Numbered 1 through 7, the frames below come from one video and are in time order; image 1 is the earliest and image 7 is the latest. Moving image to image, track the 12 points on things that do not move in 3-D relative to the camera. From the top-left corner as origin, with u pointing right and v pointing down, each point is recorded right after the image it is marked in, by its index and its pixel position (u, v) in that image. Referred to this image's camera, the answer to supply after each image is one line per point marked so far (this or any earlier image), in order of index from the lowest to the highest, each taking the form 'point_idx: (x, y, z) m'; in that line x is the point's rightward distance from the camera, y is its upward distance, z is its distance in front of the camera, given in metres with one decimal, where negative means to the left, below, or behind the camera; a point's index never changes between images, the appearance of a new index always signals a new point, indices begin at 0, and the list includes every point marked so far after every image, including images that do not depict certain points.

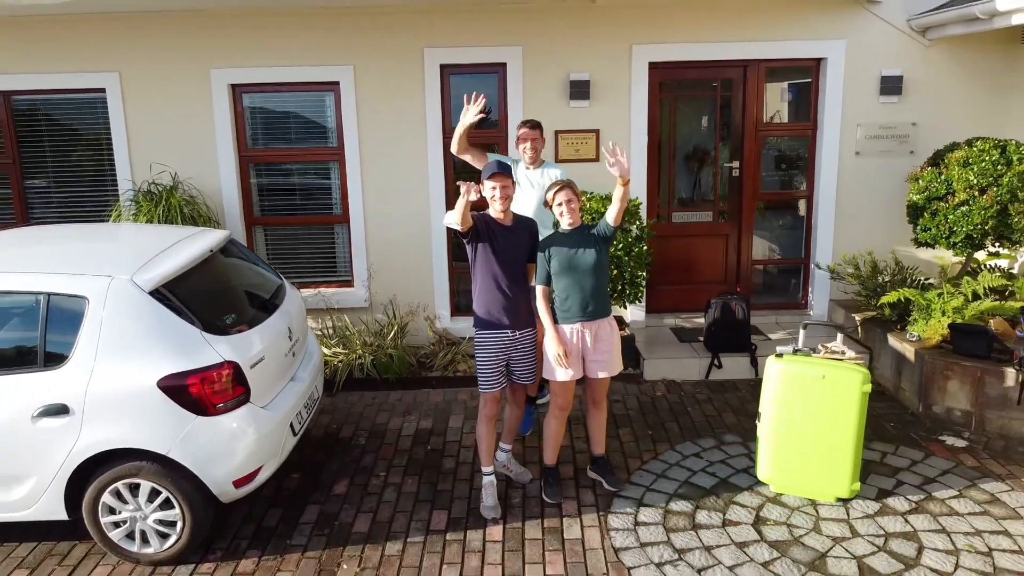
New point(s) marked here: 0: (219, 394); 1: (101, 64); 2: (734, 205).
0: (-1.2, -0.4, +3.4) m
1: (-2.8, +1.5, +5.6) m
2: (+1.6, +0.6, +6.0) m
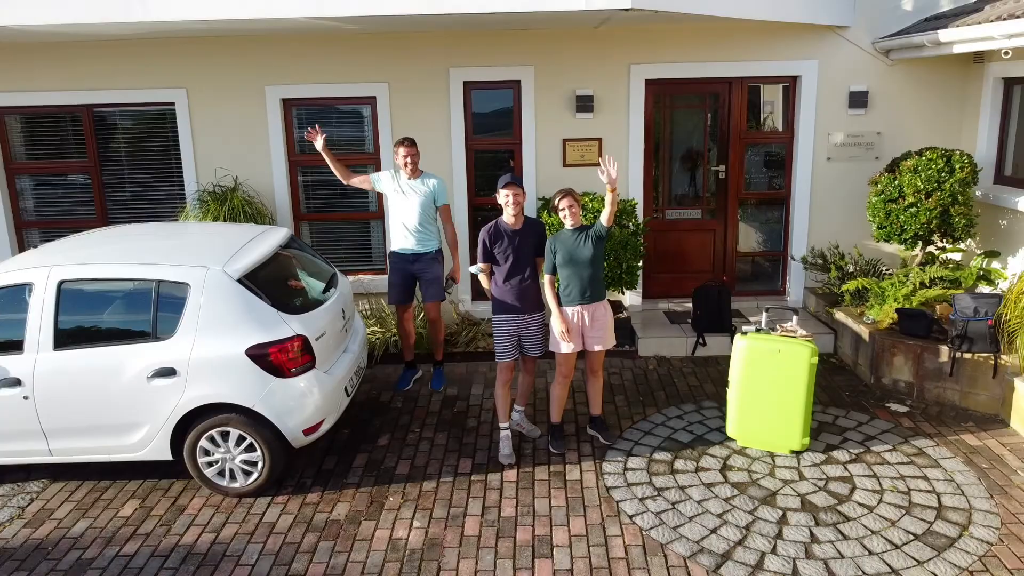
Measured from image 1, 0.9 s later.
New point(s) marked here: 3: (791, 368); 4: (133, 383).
0: (-1.1, -0.4, +4.3) m
1: (-2.6, +1.6, +6.4) m
2: (+1.7, +0.7, +6.8) m
3: (+1.5, -0.4, +4.5) m
4: (-2.0, -0.5, +4.3) m
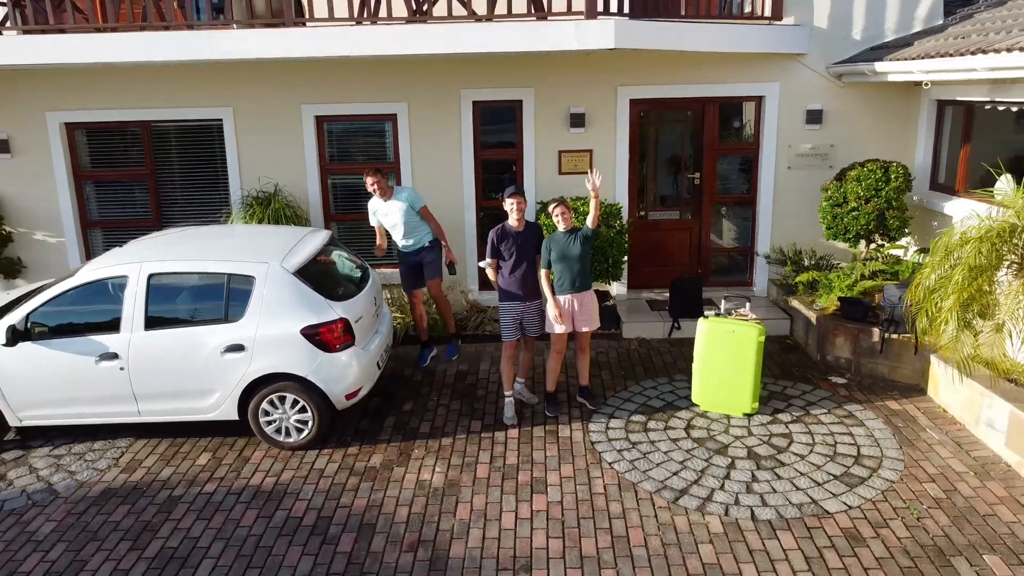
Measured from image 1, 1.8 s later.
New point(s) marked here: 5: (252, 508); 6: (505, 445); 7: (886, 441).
0: (-1.1, -0.3, +5.3) m
1: (-2.6, +1.7, +7.4) m
2: (+1.8, +0.8, +7.8) m
3: (+1.5, -0.4, +5.5) m
4: (-1.9, -0.4, +5.3) m
5: (-1.5, -1.3, +4.9) m
6: (0.0, -1.0, +5.5) m
7: (+2.4, -1.0, +5.3) m
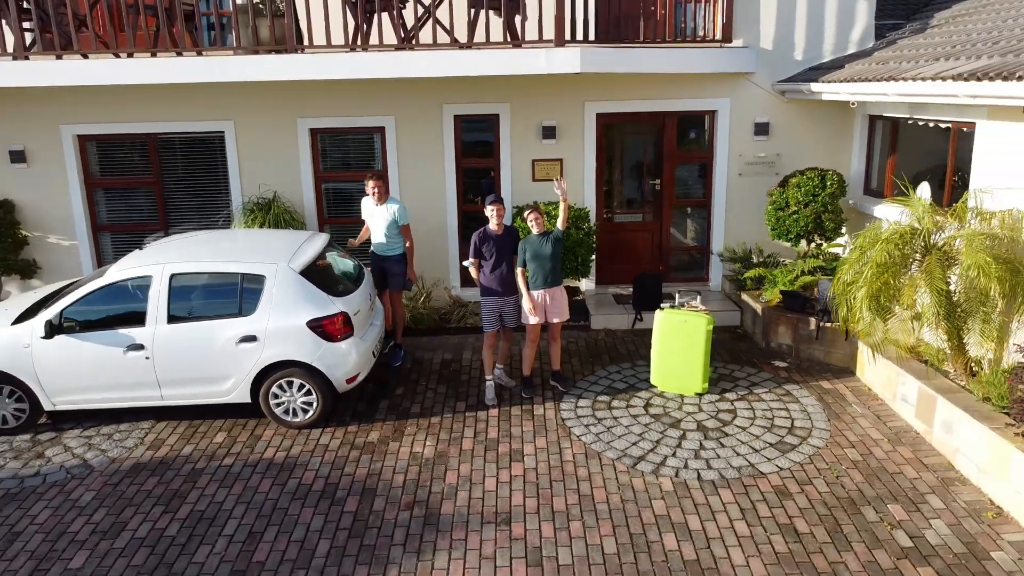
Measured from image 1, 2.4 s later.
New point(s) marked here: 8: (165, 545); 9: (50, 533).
0: (-1.3, -0.3, +6.1) m
1: (-2.8, +1.7, +8.1) m
2: (+1.5, +0.8, +8.6) m
3: (+1.4, -0.3, +6.3) m
4: (-2.1, -0.4, +6.0) m
5: (-1.7, -1.3, +5.6) m
6: (-0.2, -1.0, +6.2) m
7: (+2.3, -0.9, +6.2) m
8: (-2.1, -1.5, +4.9) m
9: (-2.8, -1.5, +5.1) m
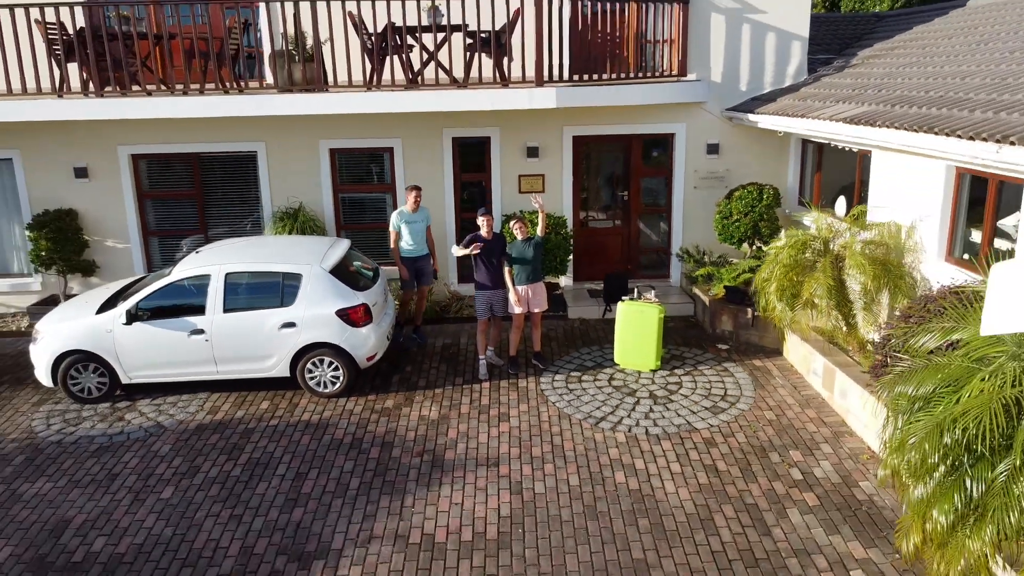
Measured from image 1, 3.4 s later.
0: (-1.4, -0.3, +7.5) m
1: (-3.0, +1.7, +9.6) m
2: (+1.4, +0.9, +10.1) m
3: (+1.3, -0.3, +7.8) m
4: (-2.2, -0.4, +7.4) m
5: (-1.8, -1.2, +7.1) m
6: (-0.3, -1.0, +7.7) m
7: (+2.2, -0.9, +7.7) m
8: (-2.2, -1.5, +6.4) m
9: (-2.9, -1.5, +6.6) m
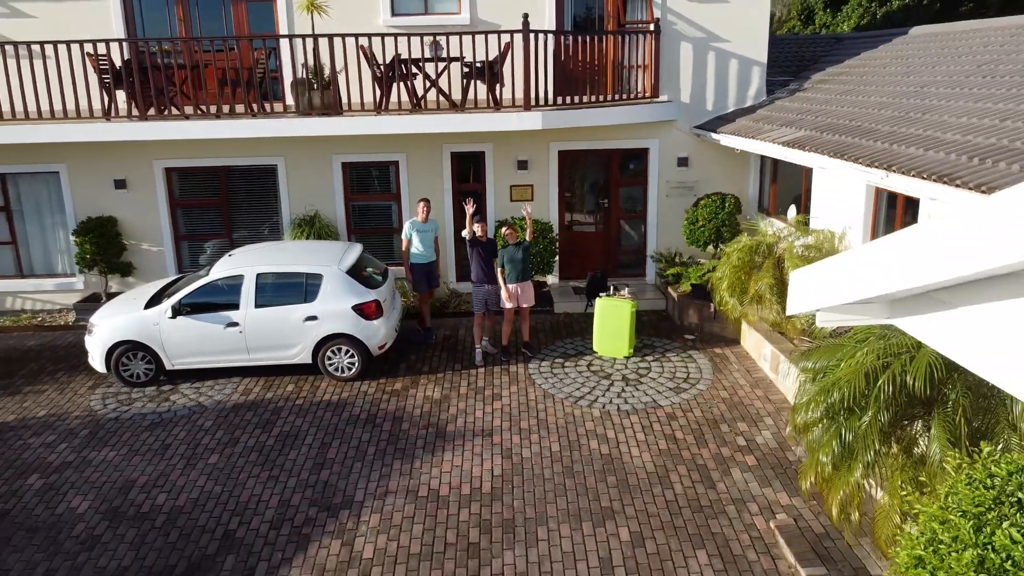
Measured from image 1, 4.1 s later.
0: (-1.5, -0.3, +8.7) m
1: (-3.1, +1.8, +10.7) m
2: (+1.3, +0.9, +11.3) m
3: (+1.2, -0.3, +9.0) m
4: (-2.3, -0.4, +8.6) m
5: (-1.8, -1.2, +8.3) m
6: (-0.4, -0.9, +8.9) m
7: (+2.1, -0.9, +8.9) m
8: (-2.2, -1.5, +7.6) m
9: (-3.0, -1.5, +7.7) m
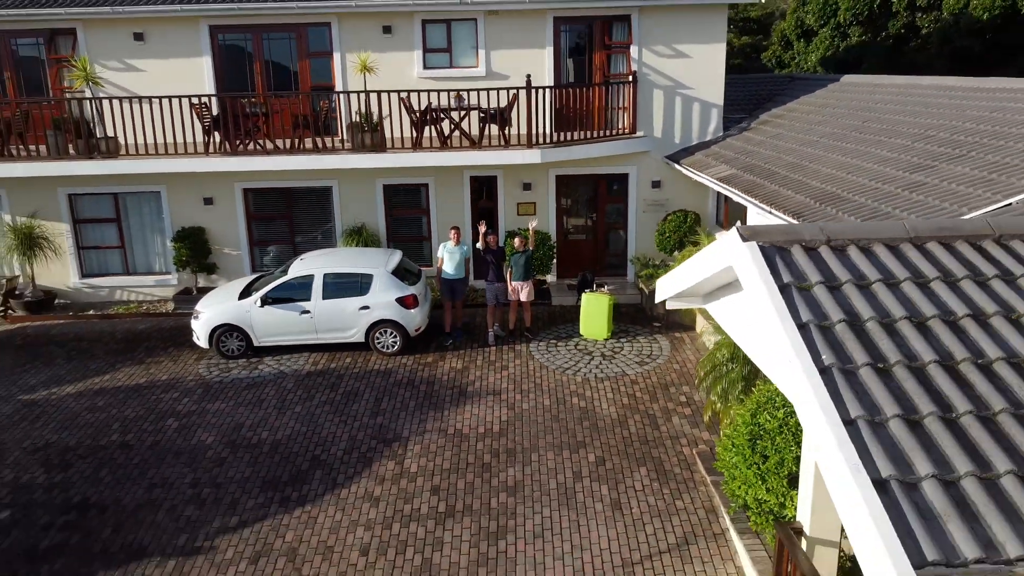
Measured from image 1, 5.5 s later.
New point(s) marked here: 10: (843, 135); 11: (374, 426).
0: (-1.4, -0.2, +11.5) m
1: (-3.0, +1.8, +13.5) m
2: (+1.4, +1.0, +14.0) m
3: (+1.3, -0.2, +11.7) m
4: (-2.2, -0.3, +11.4) m
5: (-1.8, -1.2, +11.0) m
6: (-0.3, -0.9, +11.6) m
7: (+2.1, -0.8, +11.6) m
8: (-2.2, -1.4, +10.4) m
9: (-3.0, -1.4, +10.5) m
10: (+4.0, +1.8, +10.0) m
11: (-1.6, -1.6, +9.8) m
